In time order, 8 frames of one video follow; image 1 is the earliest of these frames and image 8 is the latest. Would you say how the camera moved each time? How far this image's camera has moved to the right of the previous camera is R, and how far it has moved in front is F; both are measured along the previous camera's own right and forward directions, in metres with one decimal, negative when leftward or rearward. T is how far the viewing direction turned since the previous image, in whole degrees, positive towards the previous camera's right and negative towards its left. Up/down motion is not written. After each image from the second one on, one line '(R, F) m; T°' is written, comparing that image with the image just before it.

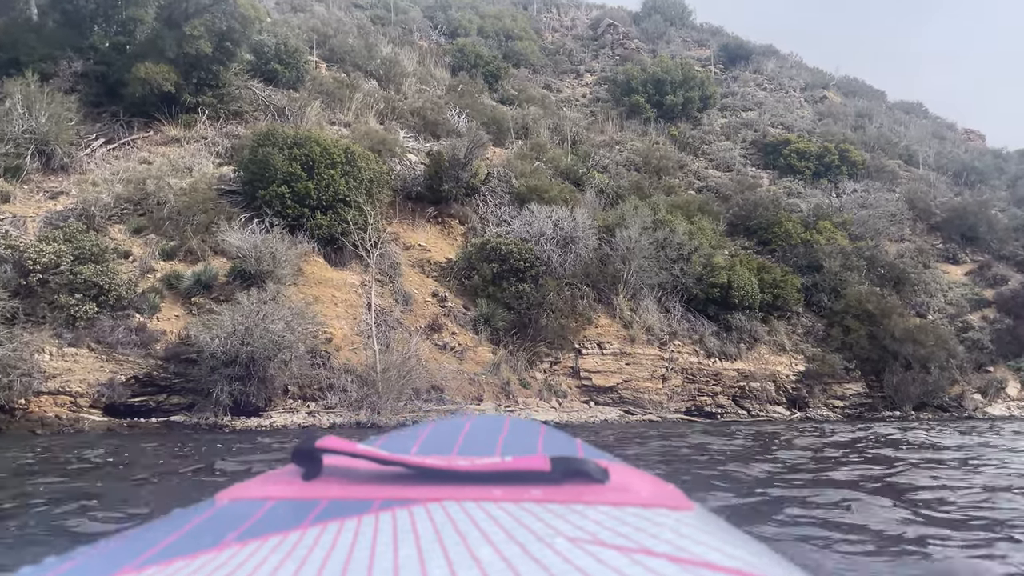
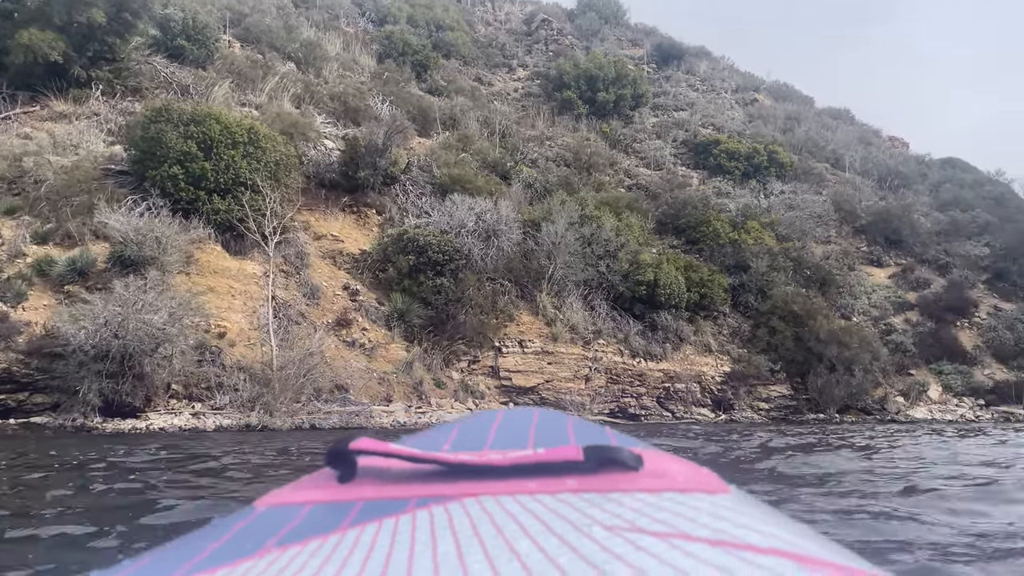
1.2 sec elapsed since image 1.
(+0.3, +0.7) m; +5°
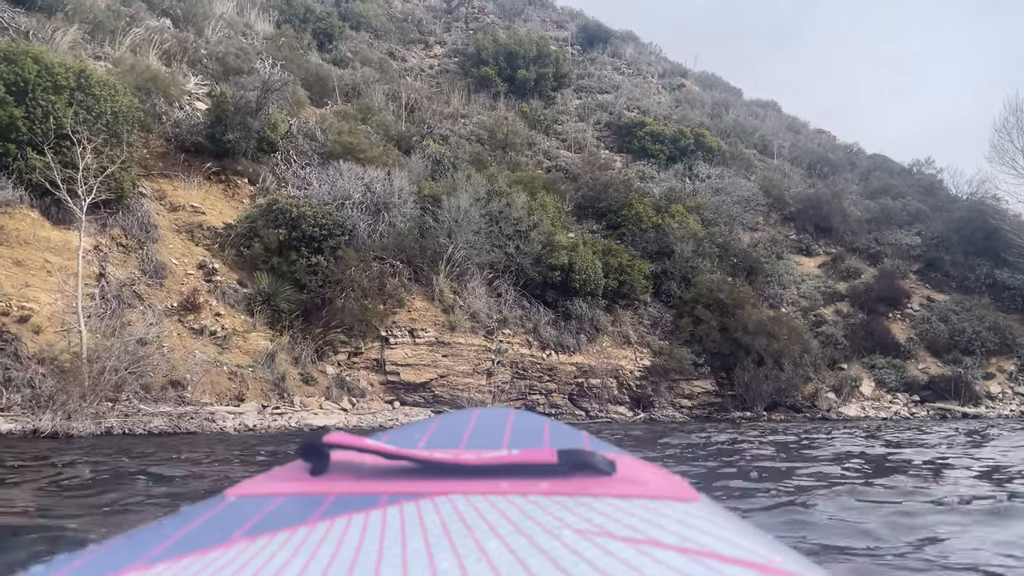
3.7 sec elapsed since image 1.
(+0.6, +1.6) m; +5°
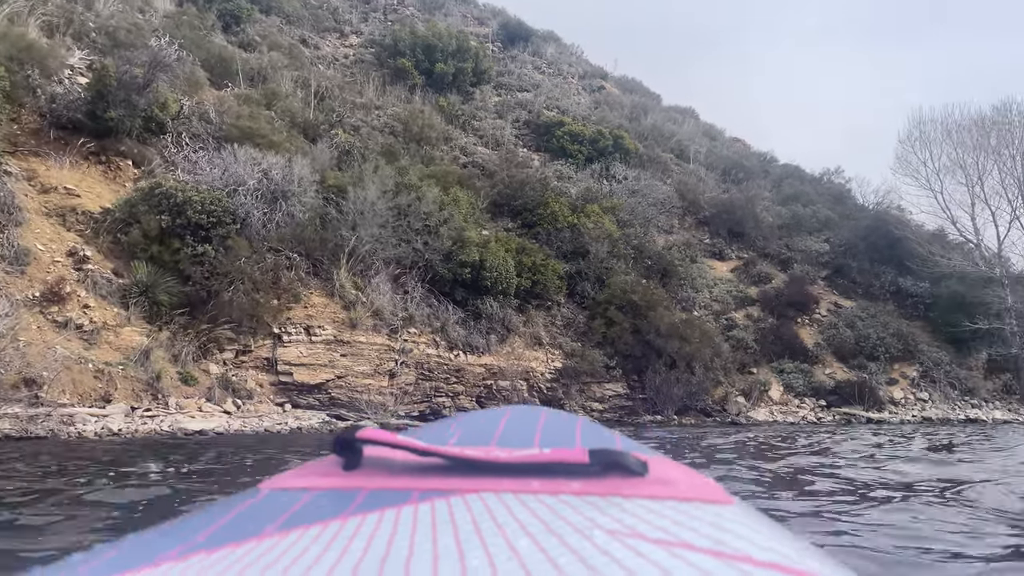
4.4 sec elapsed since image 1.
(+0.2, +0.5) m; +6°
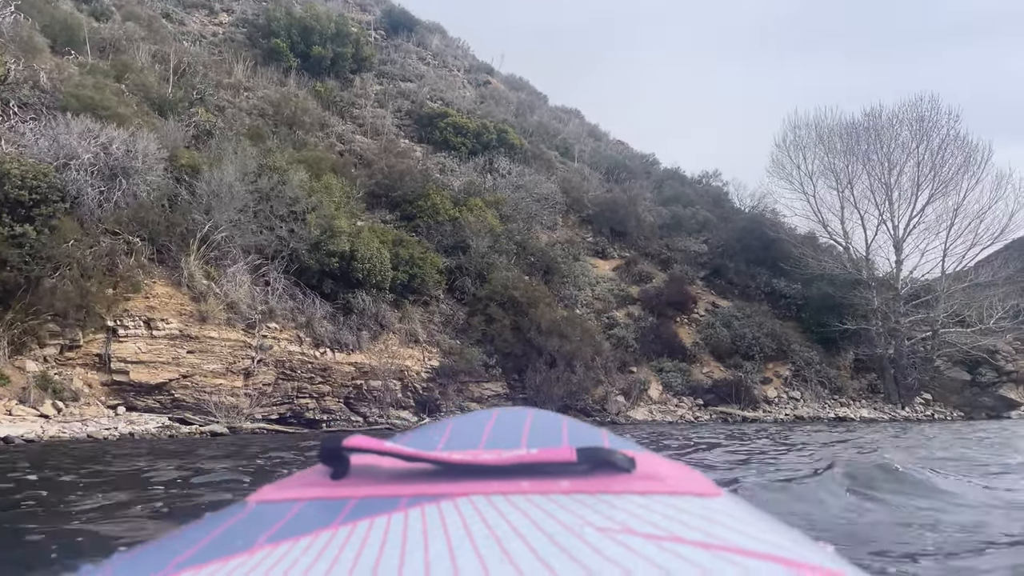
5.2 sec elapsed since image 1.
(+0.2, +0.6) m; +8°
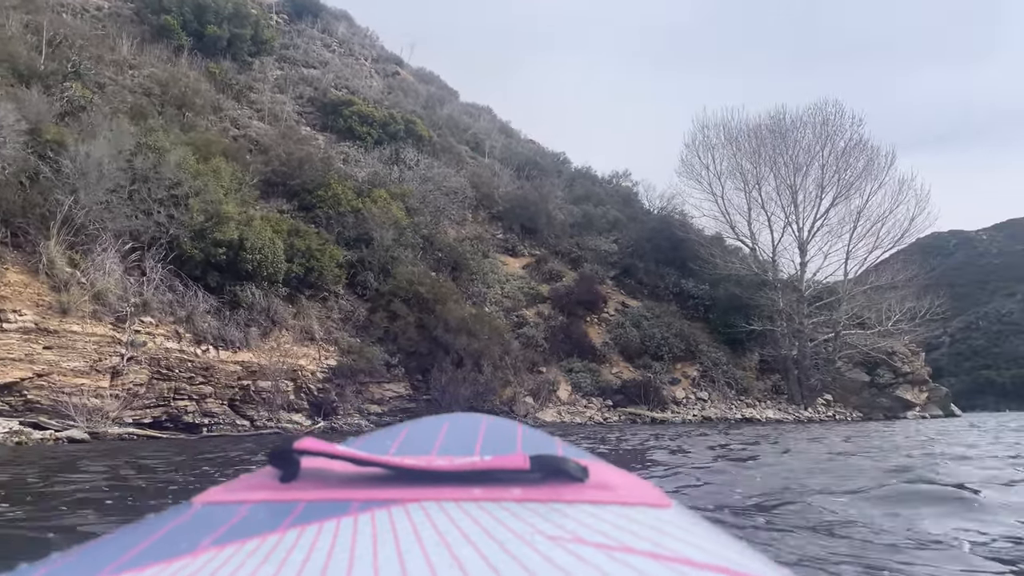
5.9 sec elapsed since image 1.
(+0.1, +0.6) m; +6°
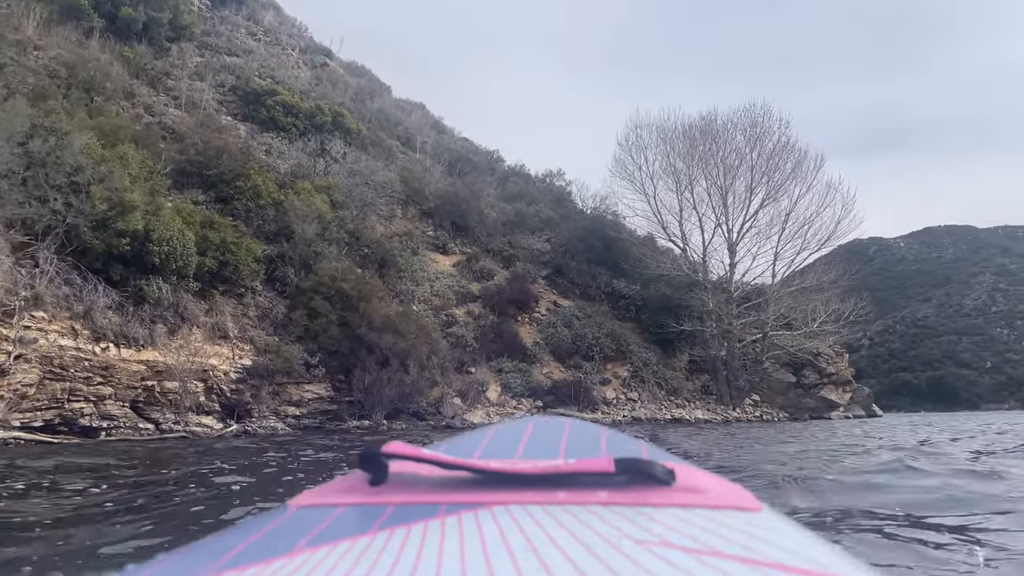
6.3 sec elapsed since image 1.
(+0.1, +0.3) m; +5°
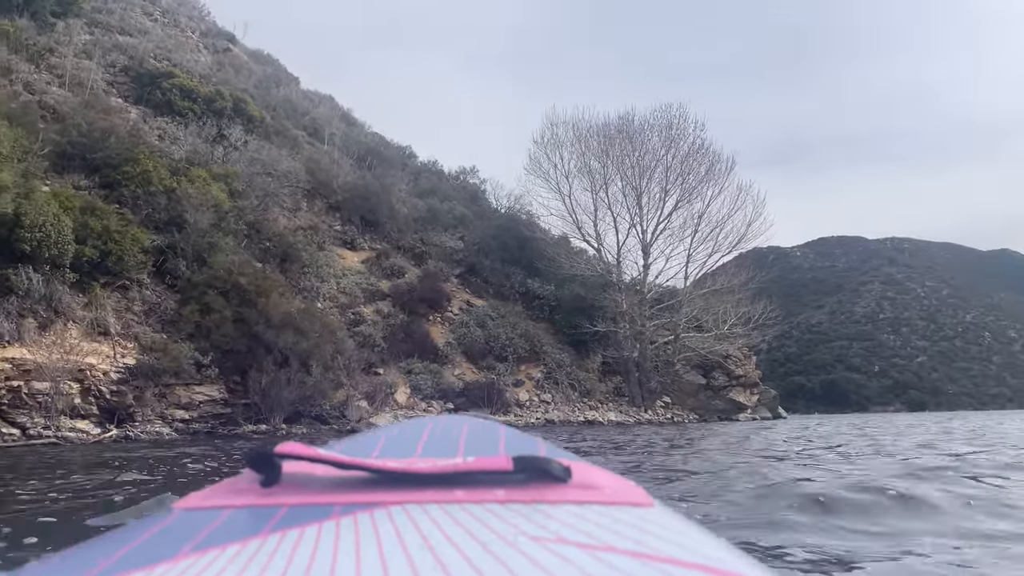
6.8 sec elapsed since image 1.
(0.0, +0.4) m; +6°
